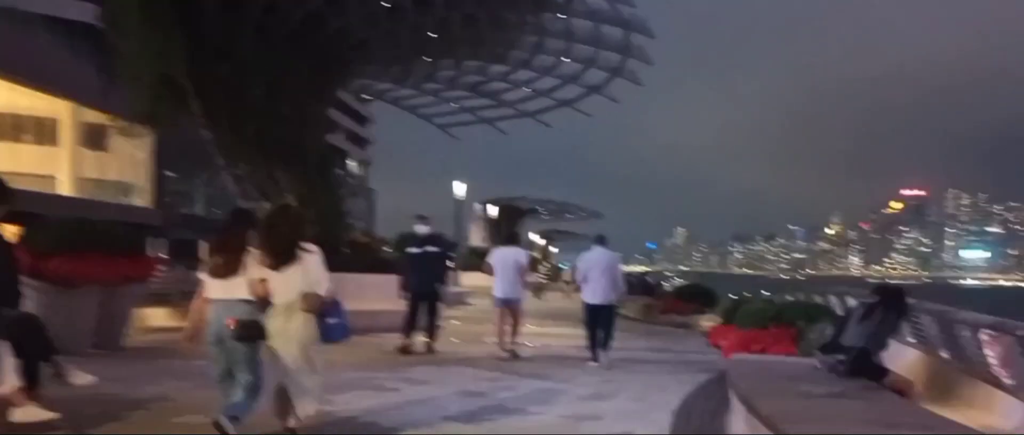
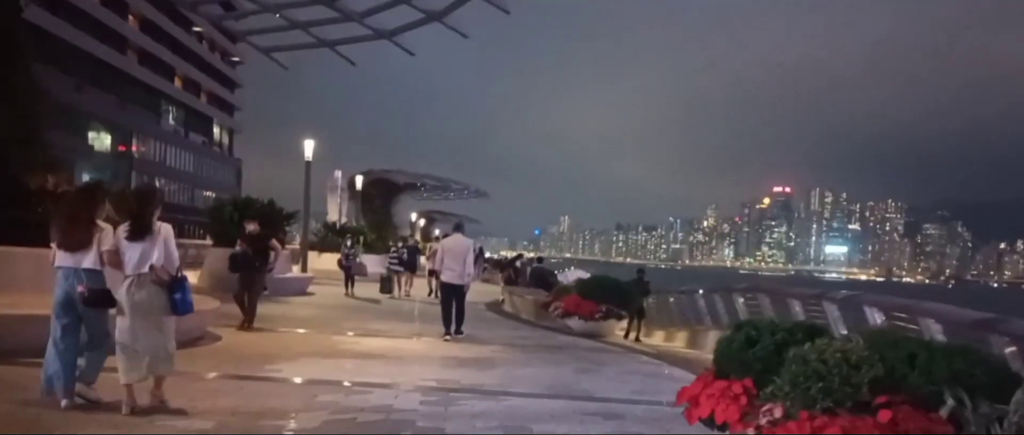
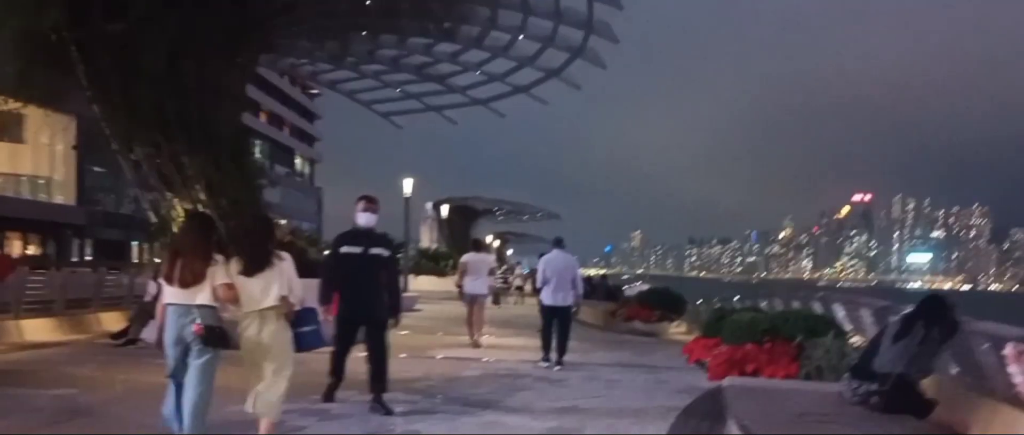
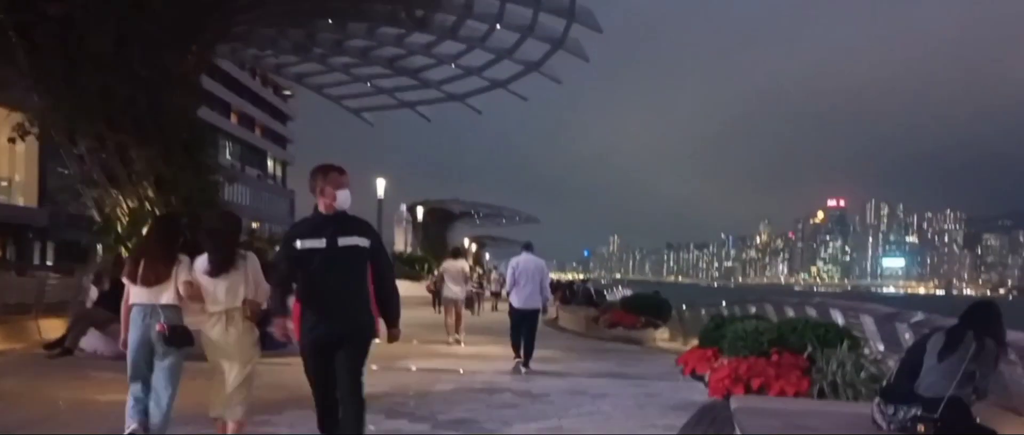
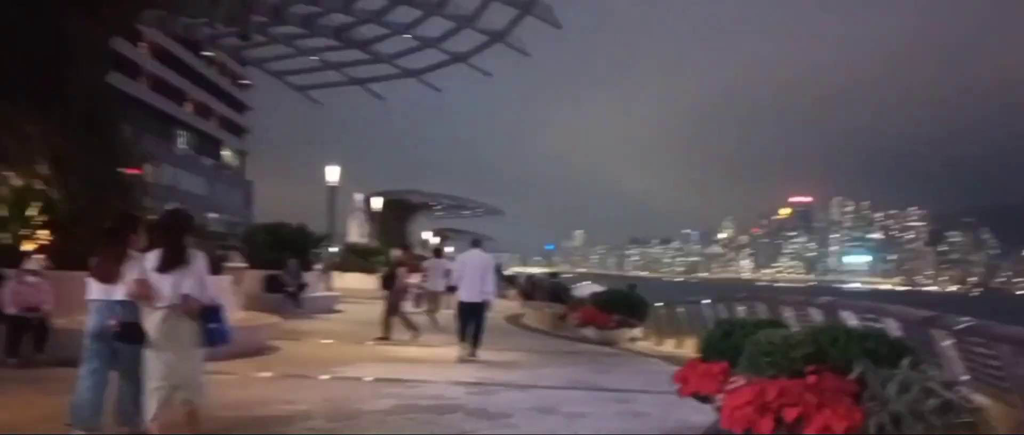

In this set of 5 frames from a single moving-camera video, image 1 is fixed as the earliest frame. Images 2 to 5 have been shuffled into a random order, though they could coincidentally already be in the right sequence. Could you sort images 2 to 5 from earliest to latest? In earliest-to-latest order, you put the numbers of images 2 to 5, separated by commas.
3, 4, 5, 2
